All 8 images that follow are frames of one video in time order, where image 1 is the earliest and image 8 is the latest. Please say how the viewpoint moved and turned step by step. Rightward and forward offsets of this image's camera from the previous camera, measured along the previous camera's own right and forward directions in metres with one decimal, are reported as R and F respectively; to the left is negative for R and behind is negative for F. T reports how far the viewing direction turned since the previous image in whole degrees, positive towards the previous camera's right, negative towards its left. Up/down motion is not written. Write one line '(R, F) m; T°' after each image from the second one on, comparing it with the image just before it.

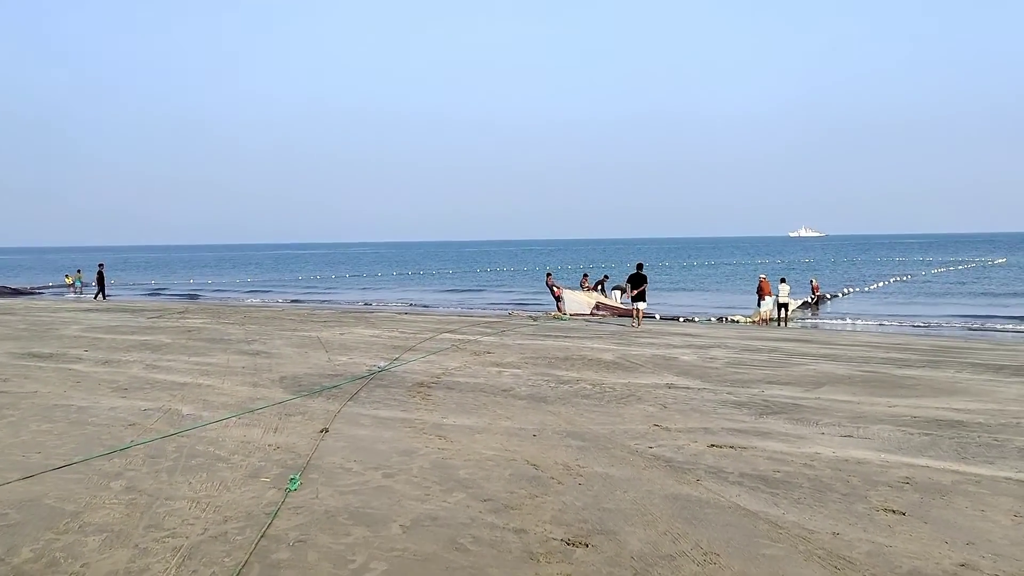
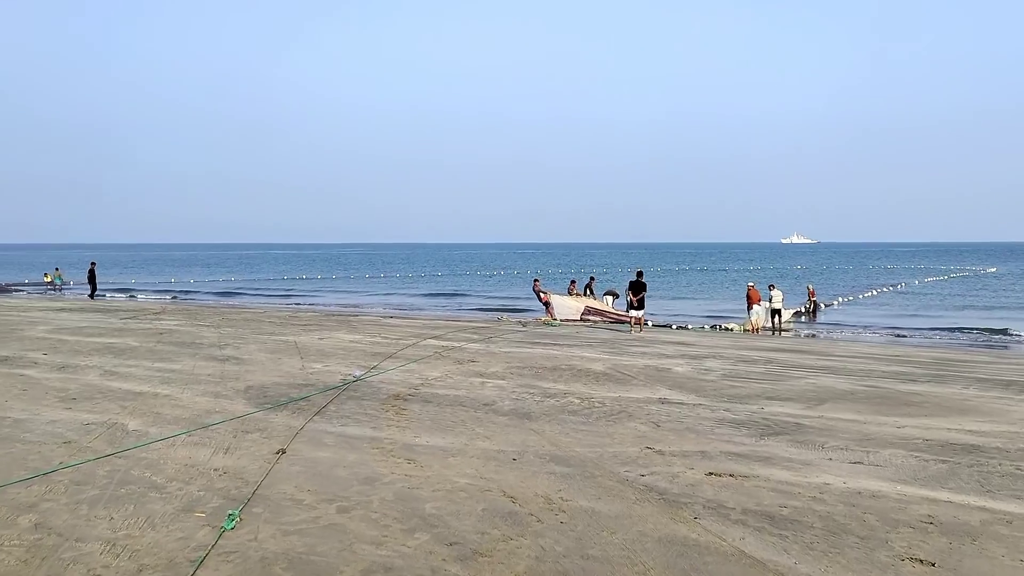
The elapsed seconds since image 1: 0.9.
(+0.1, +0.7) m; +1°
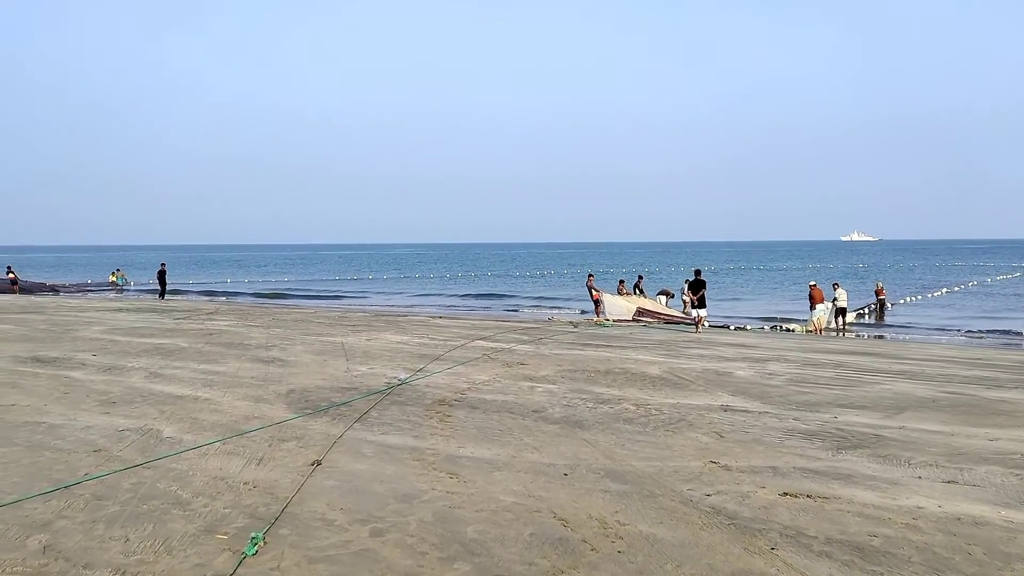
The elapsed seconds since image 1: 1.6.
(0.0, +0.5) m; -3°
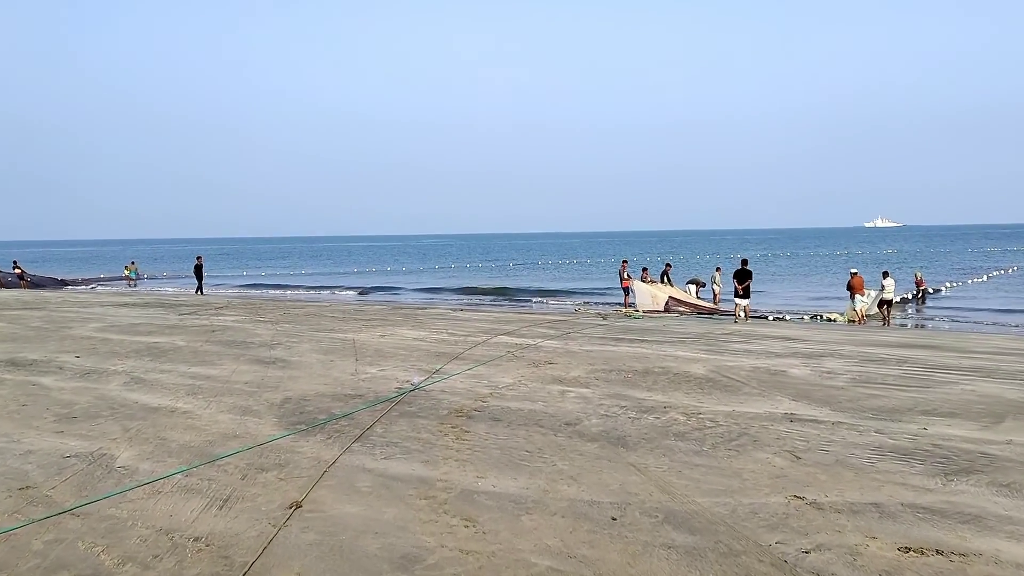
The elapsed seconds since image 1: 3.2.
(0.0, +1.3) m; -1°
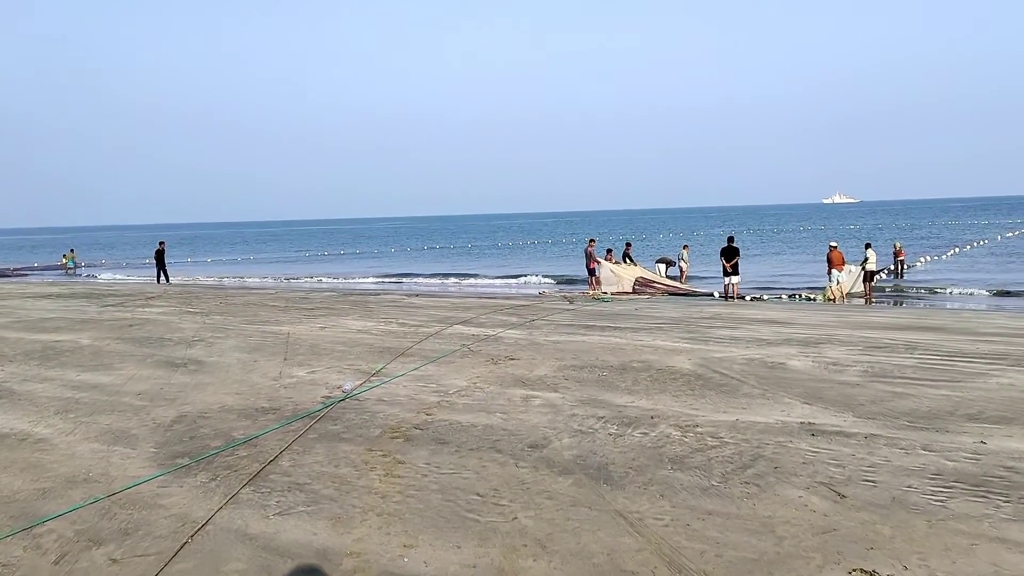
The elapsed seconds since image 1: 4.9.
(+0.1, +1.7) m; +2°
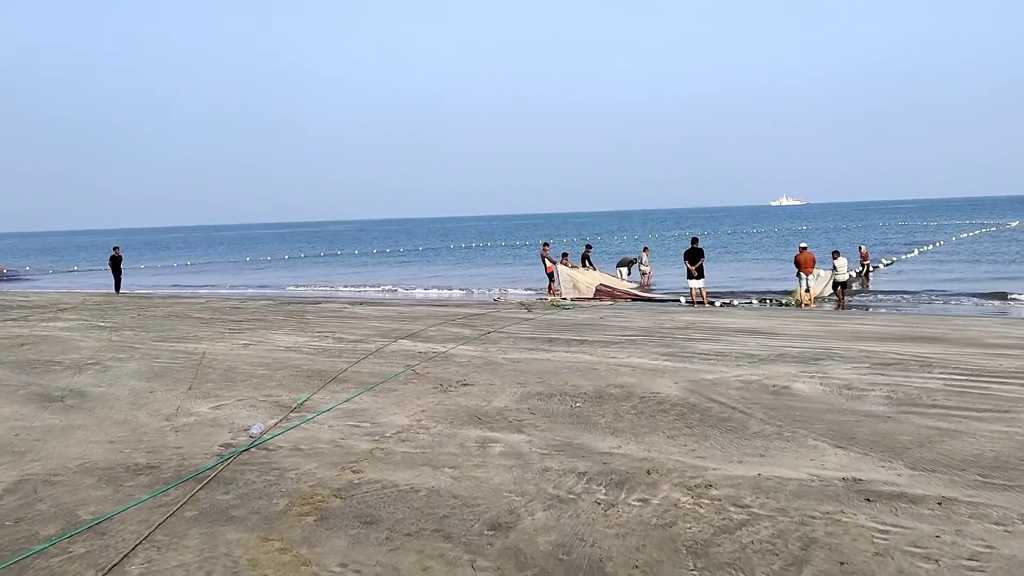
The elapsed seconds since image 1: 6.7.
(0.0, +1.6) m; +3°
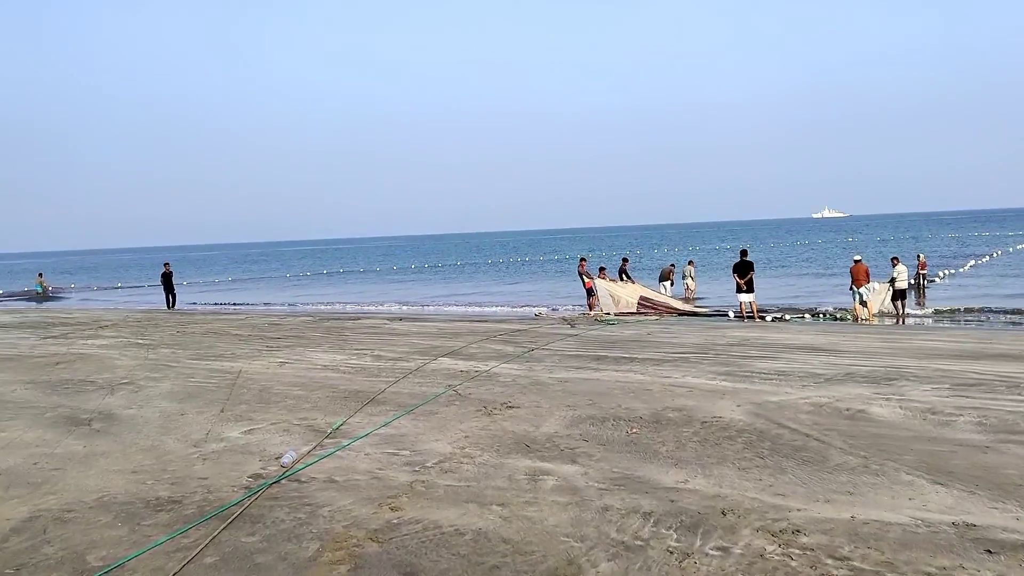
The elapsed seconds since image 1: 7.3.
(-0.1, +0.5) m; -3°
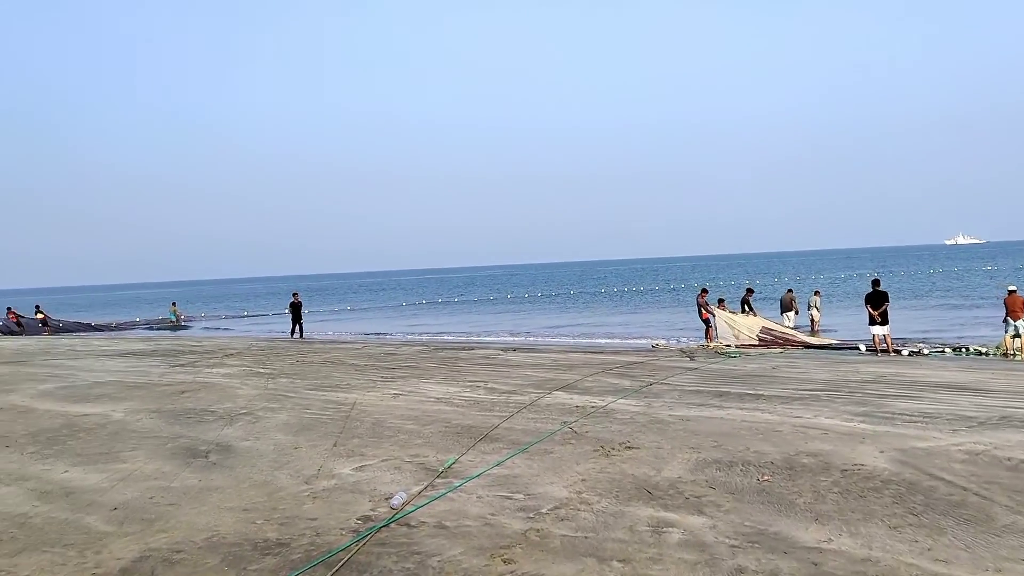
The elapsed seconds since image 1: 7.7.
(0.0, +0.3) m; -7°
